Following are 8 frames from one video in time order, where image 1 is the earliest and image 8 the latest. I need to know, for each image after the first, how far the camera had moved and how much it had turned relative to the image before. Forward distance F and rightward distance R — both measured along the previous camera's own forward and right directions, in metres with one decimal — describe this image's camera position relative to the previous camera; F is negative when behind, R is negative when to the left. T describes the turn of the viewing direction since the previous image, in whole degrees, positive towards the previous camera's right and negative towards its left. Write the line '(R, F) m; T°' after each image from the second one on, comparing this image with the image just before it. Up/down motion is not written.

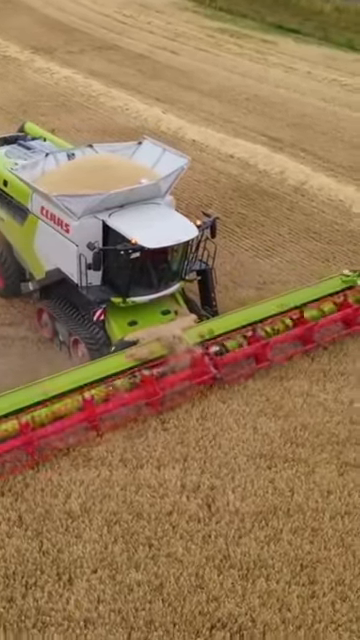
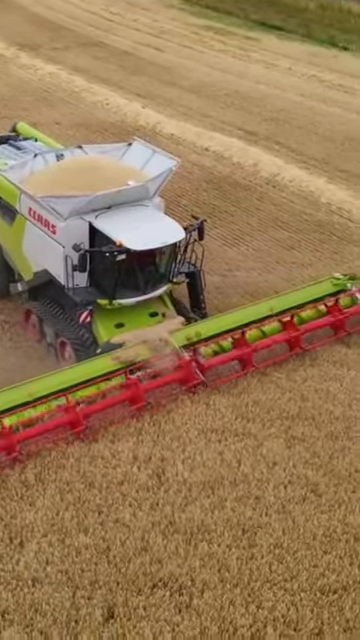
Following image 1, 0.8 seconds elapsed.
(+0.5, -0.4) m; 0°
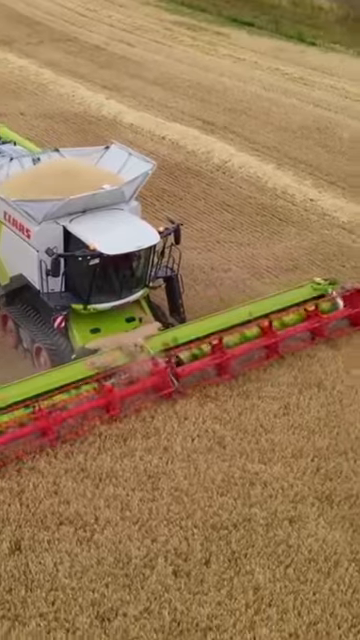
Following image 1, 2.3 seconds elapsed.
(+0.8, -0.6) m; 0°
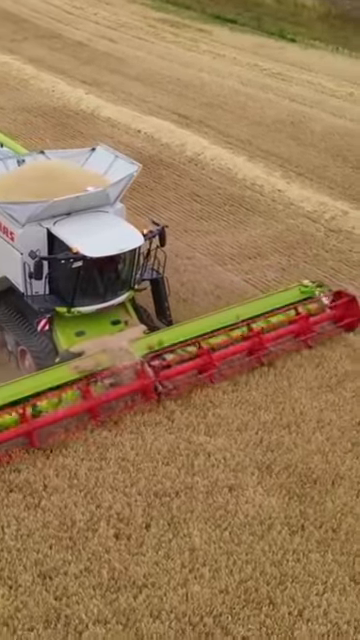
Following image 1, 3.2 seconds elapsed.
(+0.5, -0.4) m; 0°
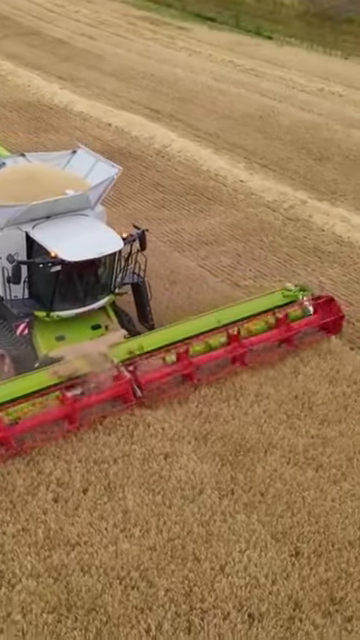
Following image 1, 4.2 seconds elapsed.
(+0.6, -0.4) m; 0°
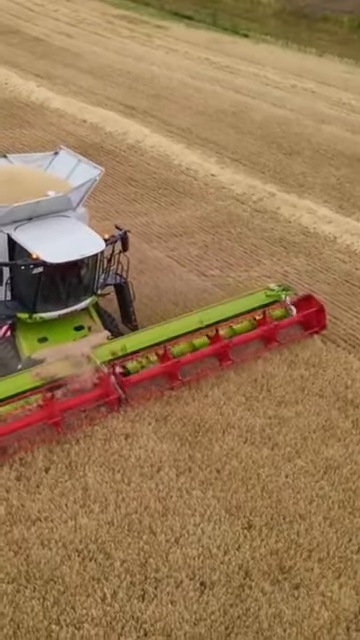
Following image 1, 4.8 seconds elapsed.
(+0.3, -0.3) m; +1°
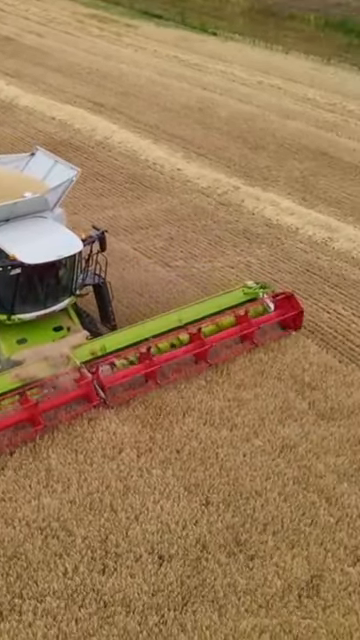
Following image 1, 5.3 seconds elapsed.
(+0.2, -0.3) m; +1°
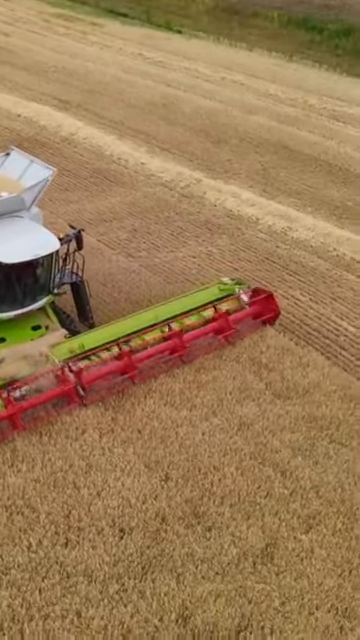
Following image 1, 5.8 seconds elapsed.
(+0.2, -0.3) m; +2°
